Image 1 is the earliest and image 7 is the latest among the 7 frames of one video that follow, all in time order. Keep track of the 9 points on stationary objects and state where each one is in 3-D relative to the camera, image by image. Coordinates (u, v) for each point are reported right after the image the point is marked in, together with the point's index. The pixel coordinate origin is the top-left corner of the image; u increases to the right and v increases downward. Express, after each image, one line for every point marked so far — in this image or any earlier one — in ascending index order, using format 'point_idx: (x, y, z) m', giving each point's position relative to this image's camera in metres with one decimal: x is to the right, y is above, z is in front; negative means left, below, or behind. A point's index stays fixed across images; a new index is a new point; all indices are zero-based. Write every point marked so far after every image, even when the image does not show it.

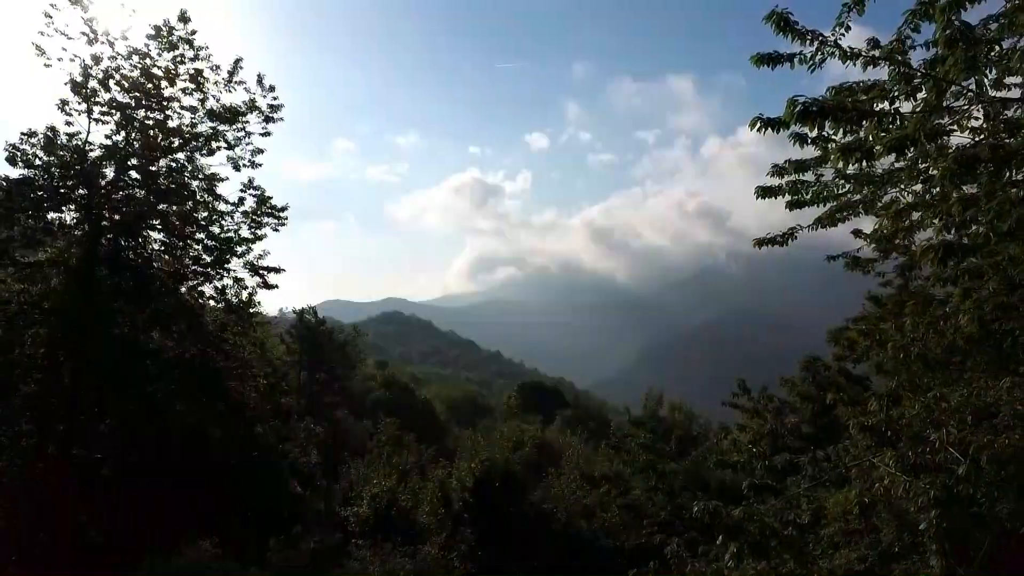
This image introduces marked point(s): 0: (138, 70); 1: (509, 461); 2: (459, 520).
0: (-7.5, +4.4, +11.7) m
1: (-0.1, -3.7, +12.3) m
2: (-1.1, -4.7, +11.8) m
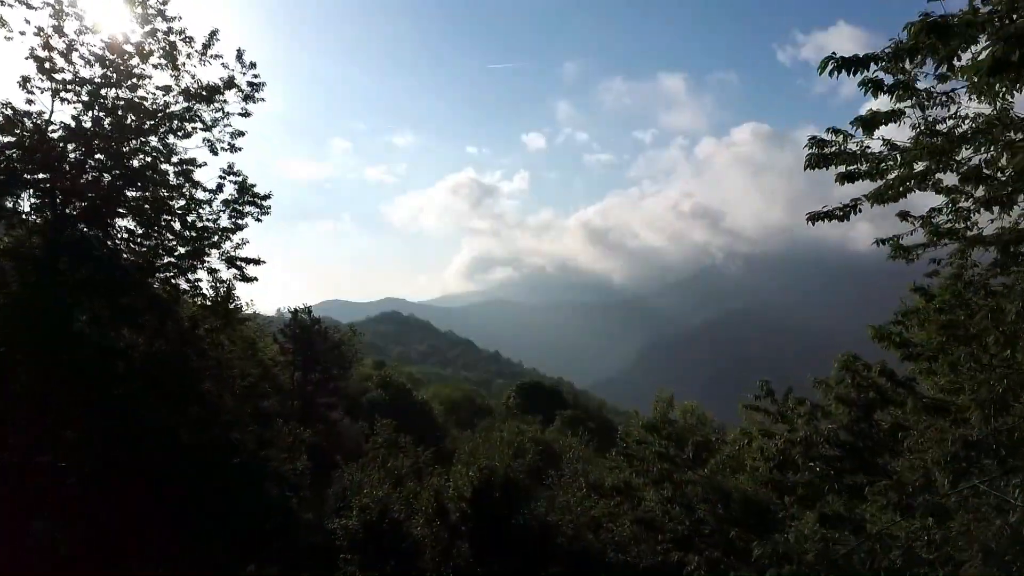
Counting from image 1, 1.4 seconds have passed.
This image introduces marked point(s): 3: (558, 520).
0: (-7.5, +4.5, +10.7) m
1: (0.0, -3.5, +11.4) m
2: (-1.0, -4.6, +10.9) m
3: (+0.9, -4.4, +10.9) m
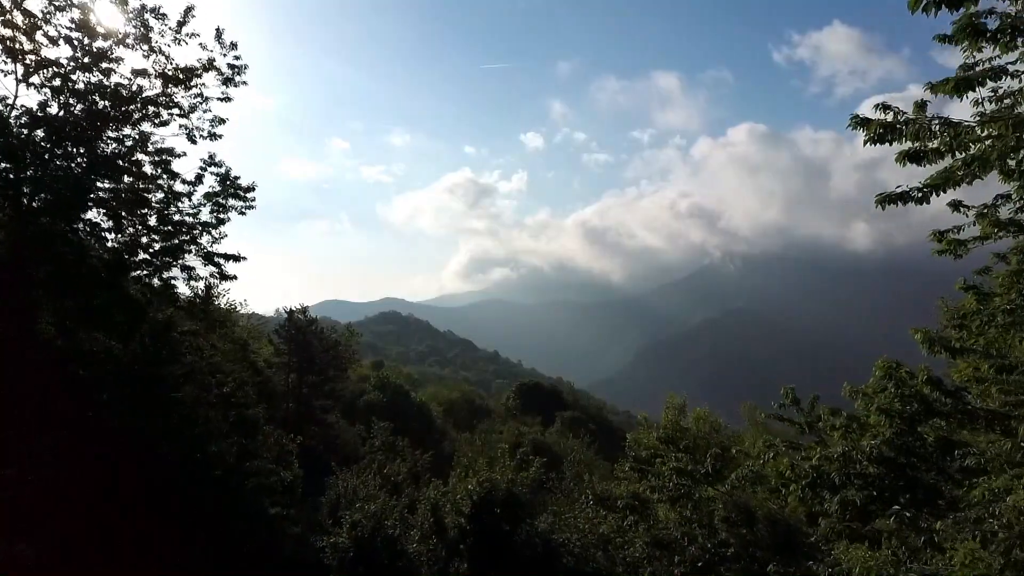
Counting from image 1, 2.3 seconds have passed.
0: (-7.5, +4.5, +9.9) m
1: (0.0, -3.5, +10.6) m
2: (-1.0, -4.6, +10.1) m
3: (+0.9, -4.4, +10.1) m
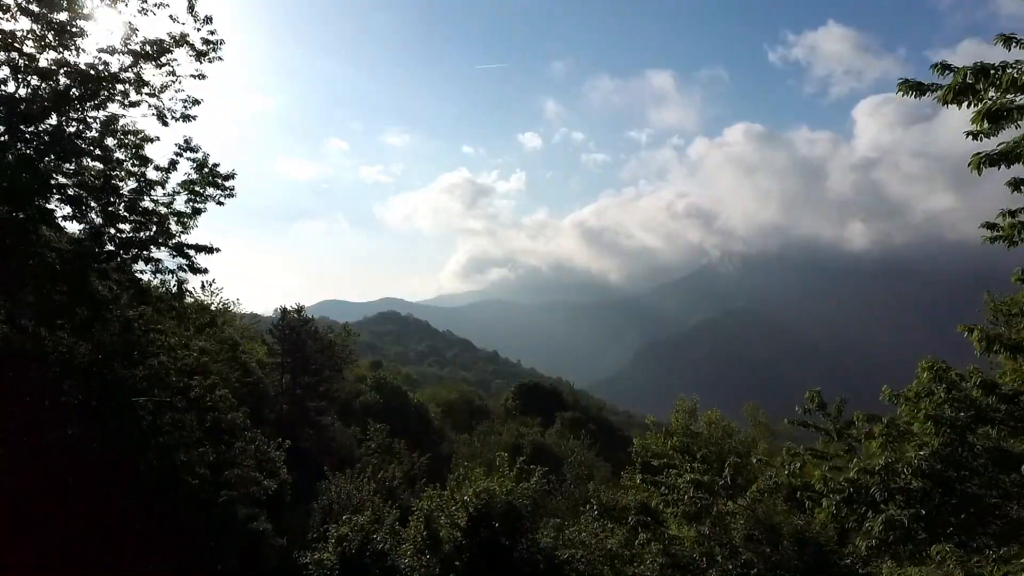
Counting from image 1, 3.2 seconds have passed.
0: (-7.5, +4.6, +9.2) m
1: (0.0, -3.4, +9.8) m
2: (-1.0, -4.5, +9.3) m
3: (+0.9, -4.3, +9.3) m
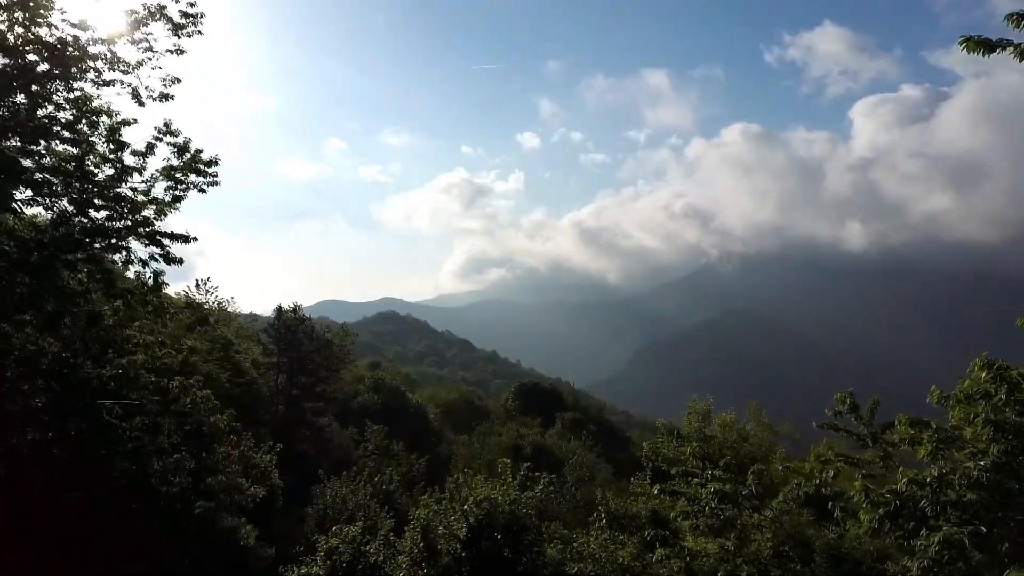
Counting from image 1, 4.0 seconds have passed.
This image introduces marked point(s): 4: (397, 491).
0: (-7.4, +4.7, +8.5) m
1: (0.0, -3.3, +9.1) m
2: (-0.9, -4.4, +8.6) m
3: (+1.0, -4.2, +8.6) m
4: (-3.5, -6.1, +17.5) m
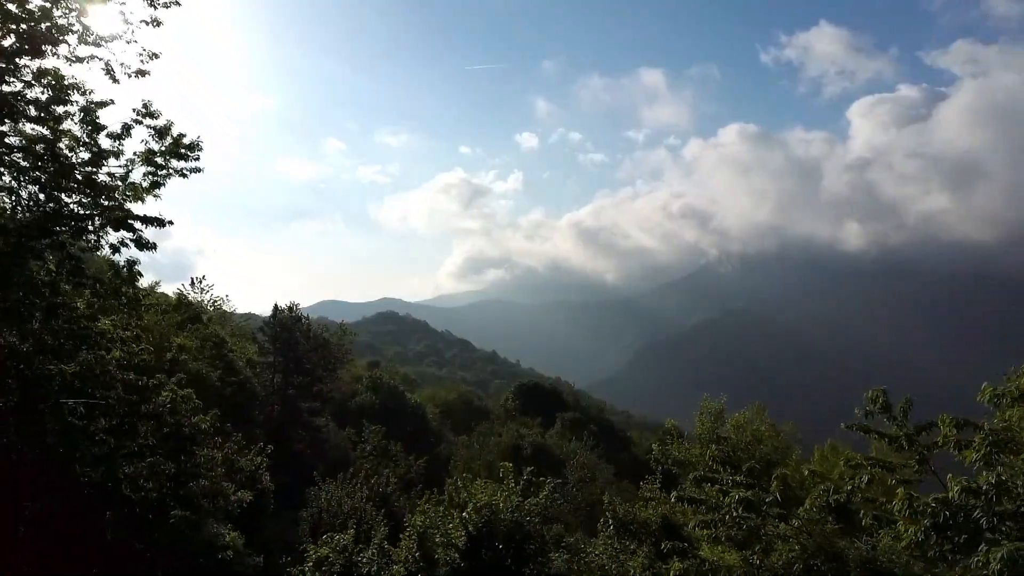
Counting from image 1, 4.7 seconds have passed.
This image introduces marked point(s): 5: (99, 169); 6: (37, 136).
0: (-7.4, +4.8, +7.9) m
1: (+0.1, -3.2, +8.6) m
2: (-0.9, -4.3, +8.0) m
3: (+1.0, -4.0, +8.1) m
4: (-3.5, -6.0, +16.9) m
5: (-6.0, +1.8, +8.5) m
6: (-6.8, +2.1, +8.3) m
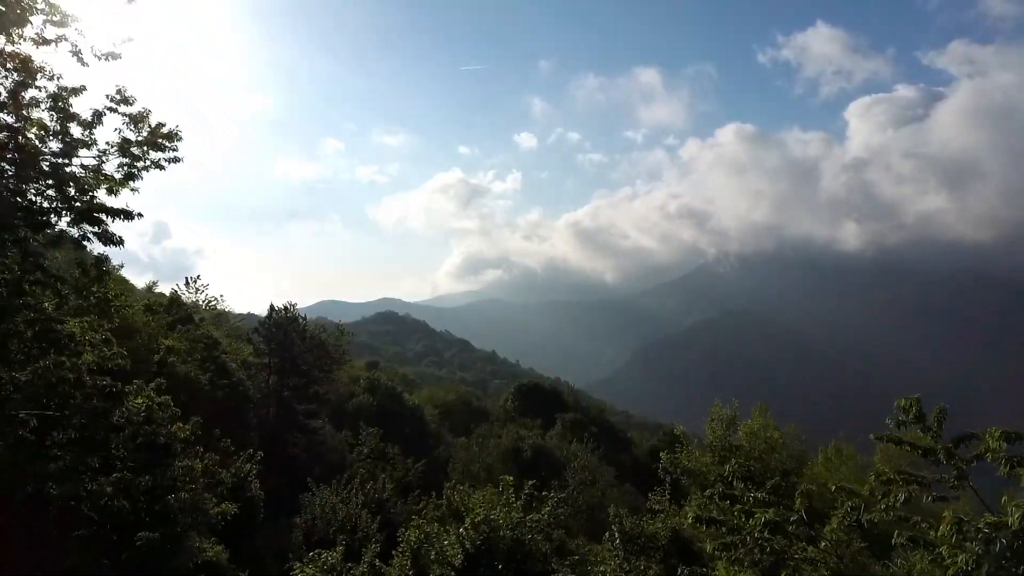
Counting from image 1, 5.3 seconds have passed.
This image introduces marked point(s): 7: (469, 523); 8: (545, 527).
0: (-7.4, +4.8, +7.3) m
1: (+0.1, -3.2, +8.0) m
2: (-0.9, -4.3, +7.5) m
3: (+1.0, -4.0, +7.5) m
4: (-3.5, -6.0, +16.4) m
5: (-6.0, +1.8, +8.0) m
6: (-6.8, +2.1, +7.7) m
7: (-0.6, -3.1, +7.8) m
8: (+0.5, -3.3, +8.2) m
